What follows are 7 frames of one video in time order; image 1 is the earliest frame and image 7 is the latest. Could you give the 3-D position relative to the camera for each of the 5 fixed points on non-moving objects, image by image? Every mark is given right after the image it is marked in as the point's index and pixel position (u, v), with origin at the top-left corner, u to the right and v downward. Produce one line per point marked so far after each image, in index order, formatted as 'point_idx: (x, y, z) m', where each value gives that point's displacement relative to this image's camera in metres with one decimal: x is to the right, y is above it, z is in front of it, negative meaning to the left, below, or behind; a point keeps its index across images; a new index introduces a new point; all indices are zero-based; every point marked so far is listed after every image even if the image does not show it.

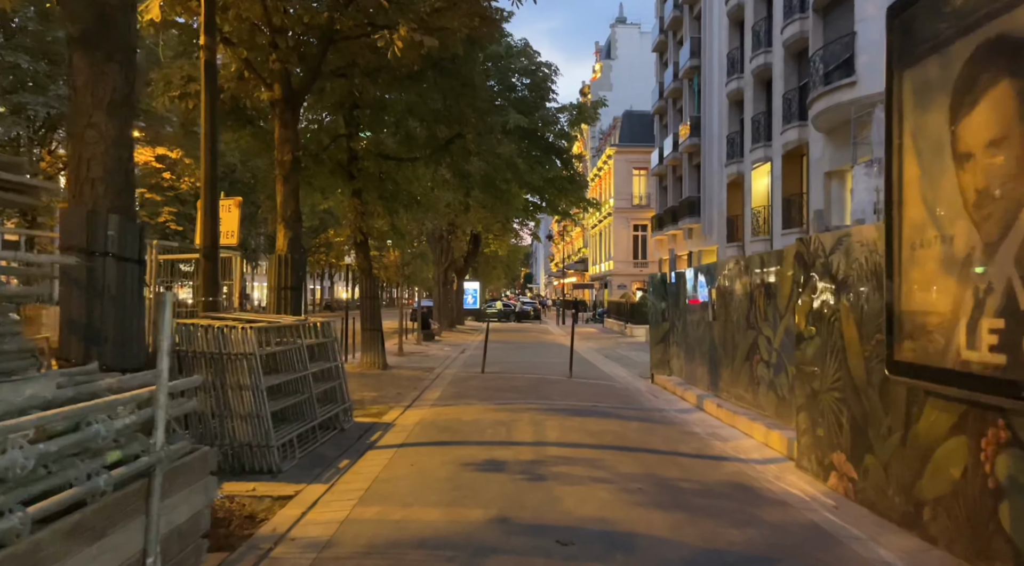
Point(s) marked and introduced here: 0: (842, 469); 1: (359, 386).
0: (+2.7, -1.5, +6.4) m
1: (-2.6, -1.7, +13.1) m
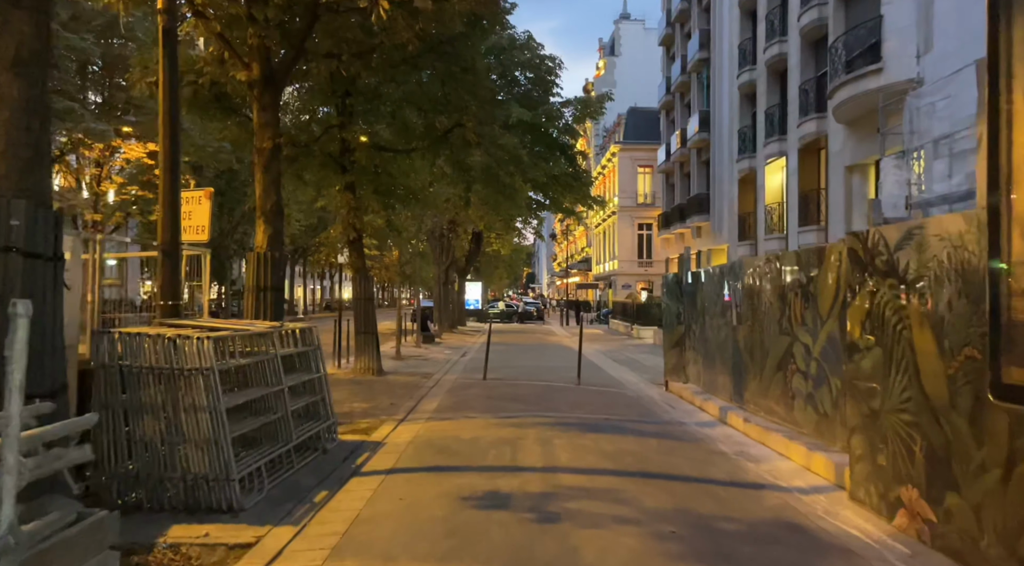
0: (+2.8, -1.6, +5.4) m
1: (-2.5, -1.8, +12.1) m
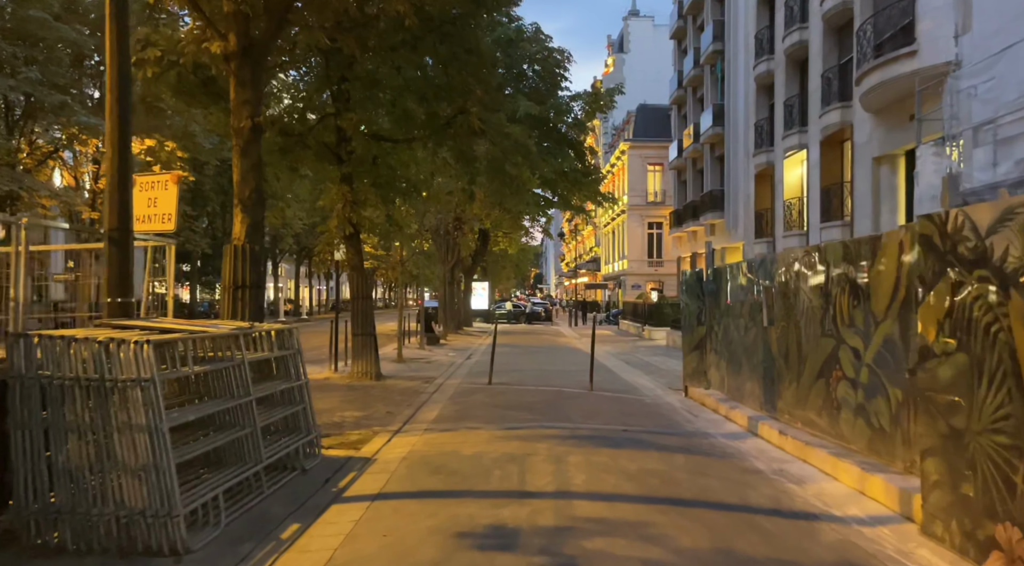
0: (+2.8, -1.5, +4.3) m
1: (-2.4, -1.7, +11.1) m
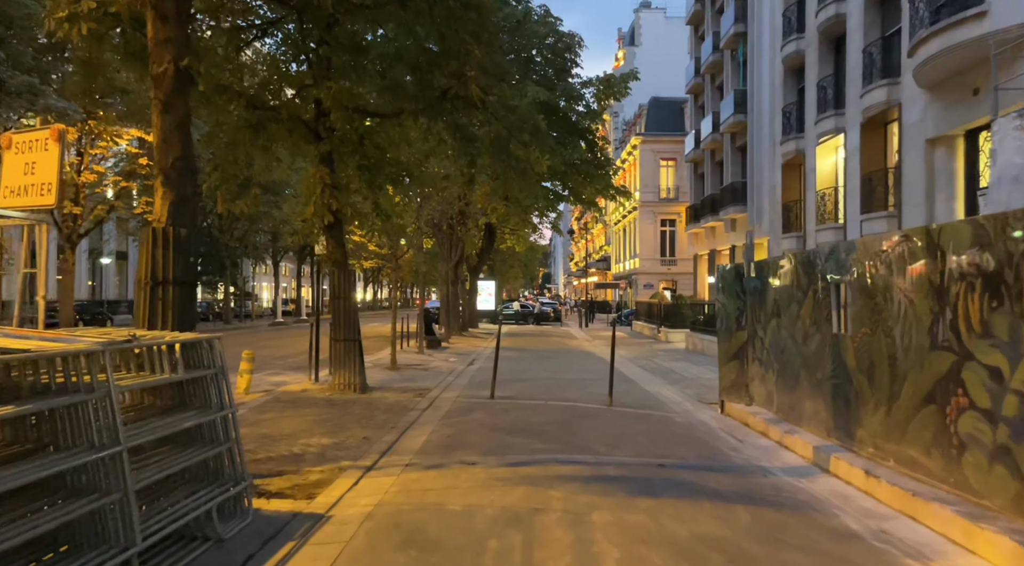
0: (+2.8, -1.5, +2.4) m
1: (-2.4, -1.7, +9.2) m
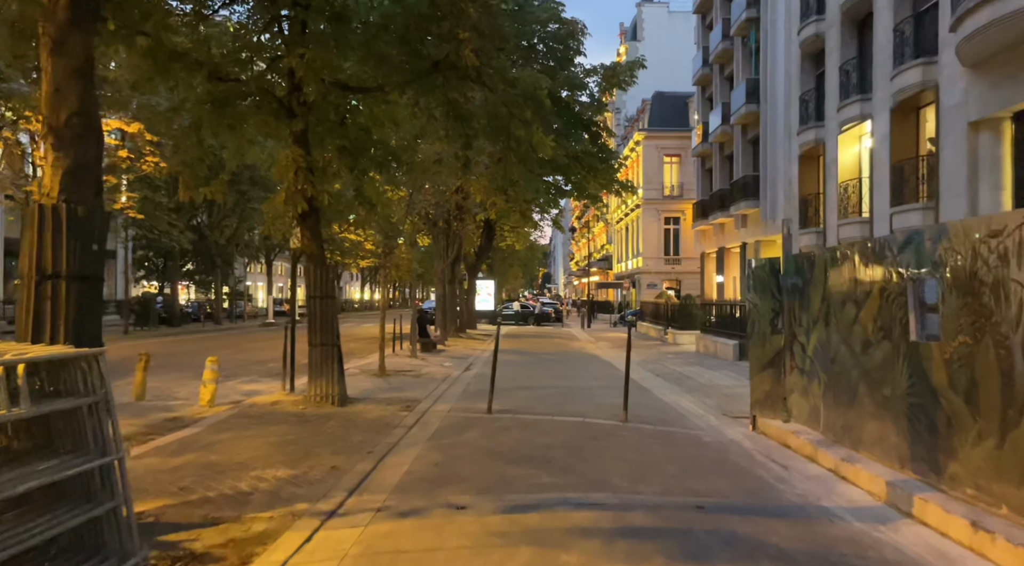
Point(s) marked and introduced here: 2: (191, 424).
0: (+2.8, -1.4, +0.9) m
1: (-2.4, -1.6, +7.7) m
2: (-4.0, -1.7, +9.6) m
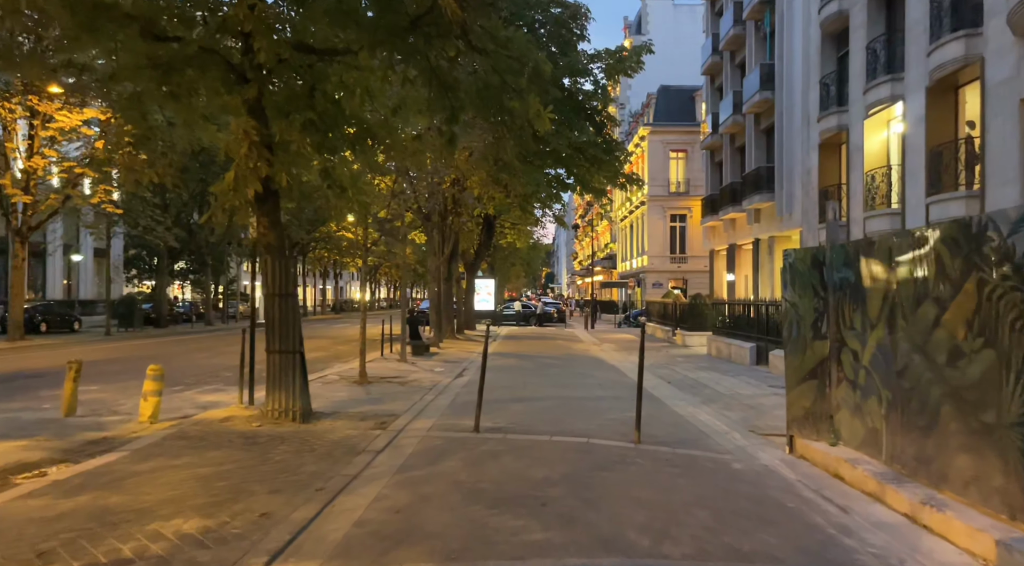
0: (+2.7, -1.4, -0.7) m
1: (-2.5, -1.6, +6.1) m
2: (-4.1, -1.7, +8.0) m
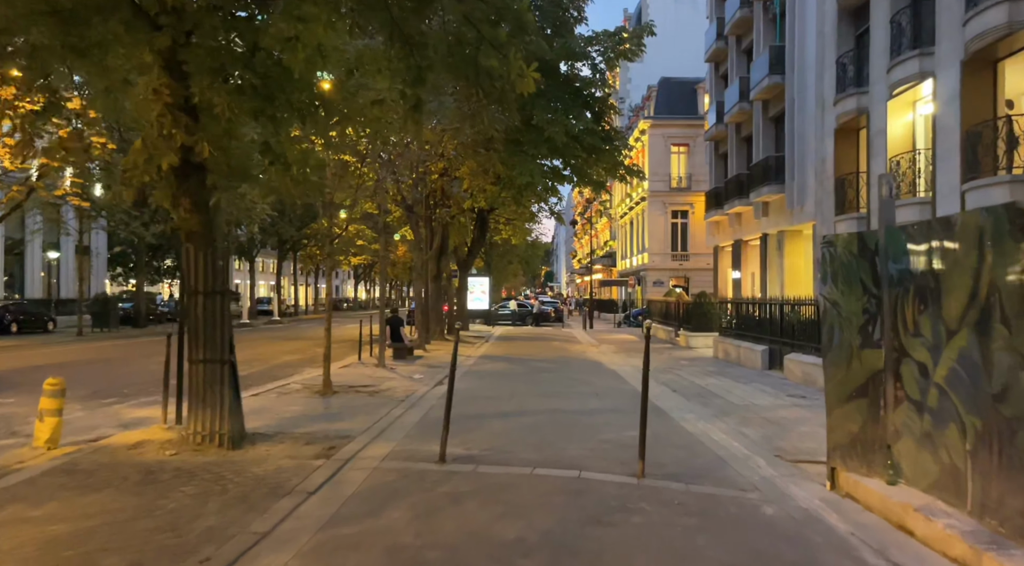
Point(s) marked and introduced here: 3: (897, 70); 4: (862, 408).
0: (+2.4, -1.3, -2.4) m
1: (-2.7, -1.5, +4.5) m
2: (-4.3, -1.6, +6.3) m
3: (+8.1, +4.5, +16.3) m
4: (+2.9, -1.0, +6.4) m
